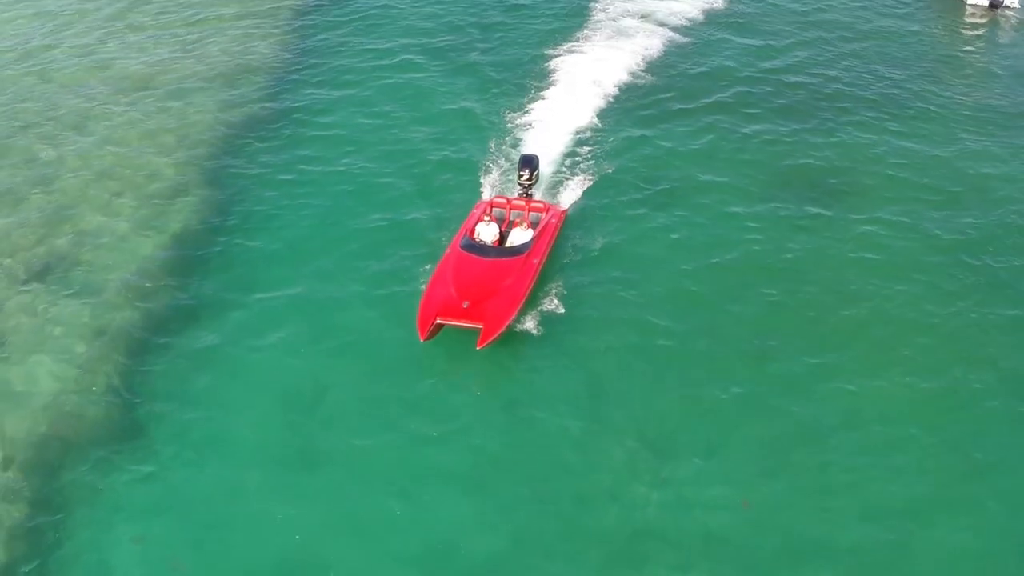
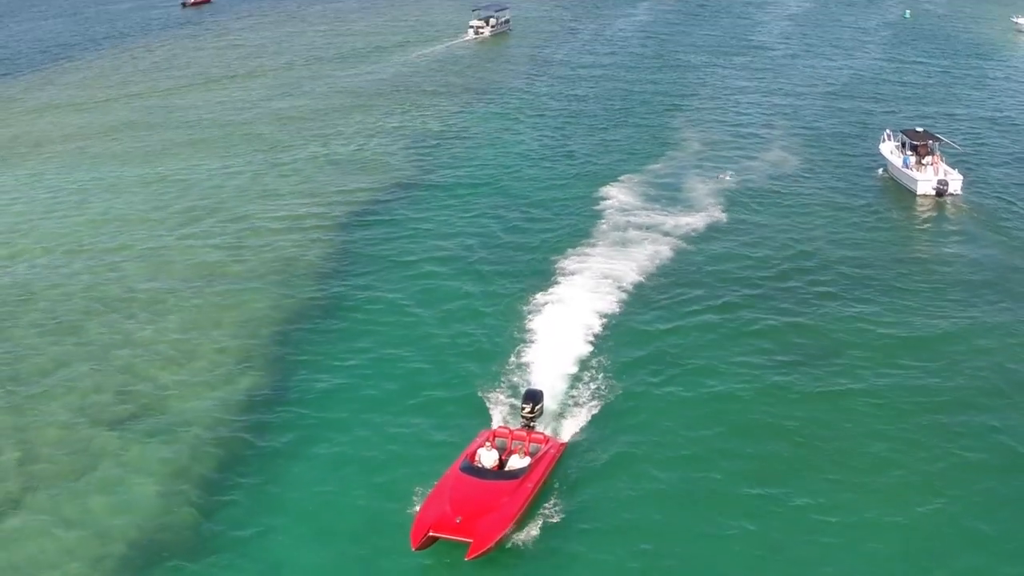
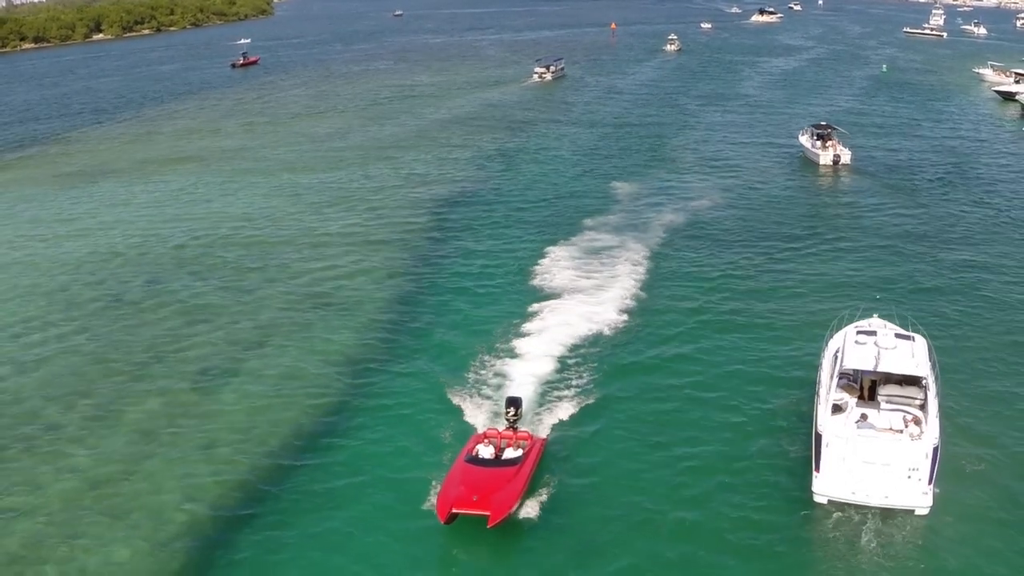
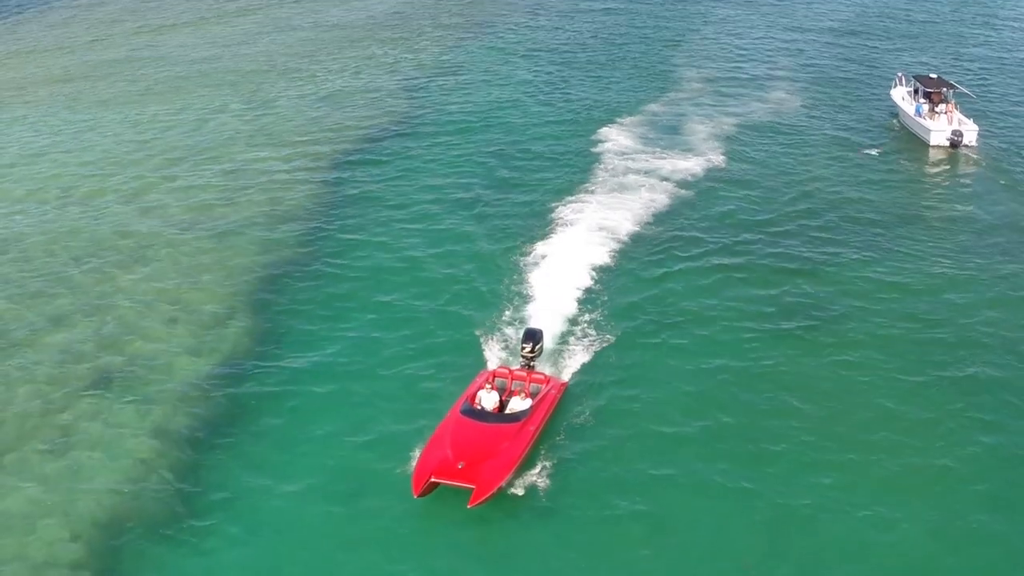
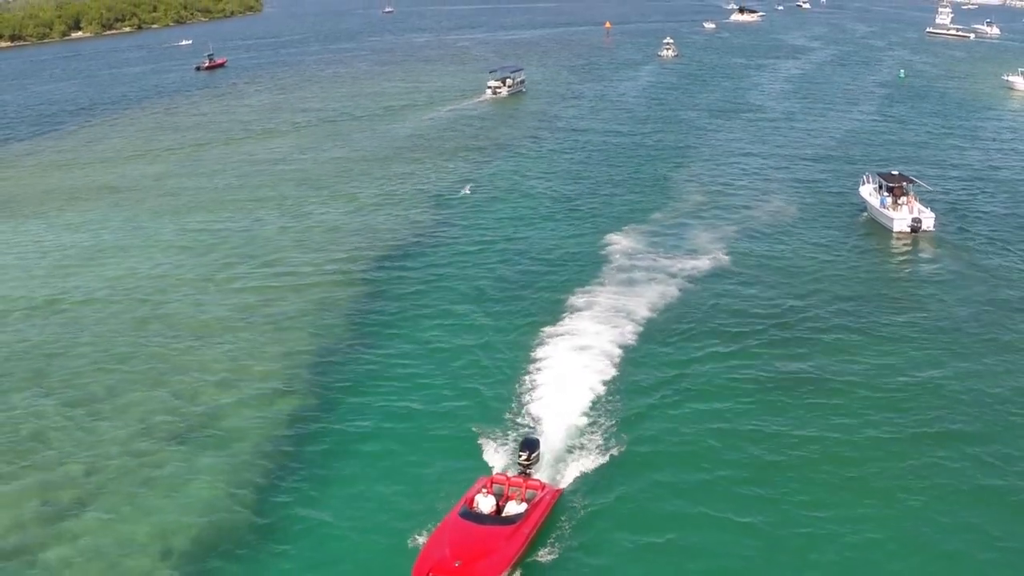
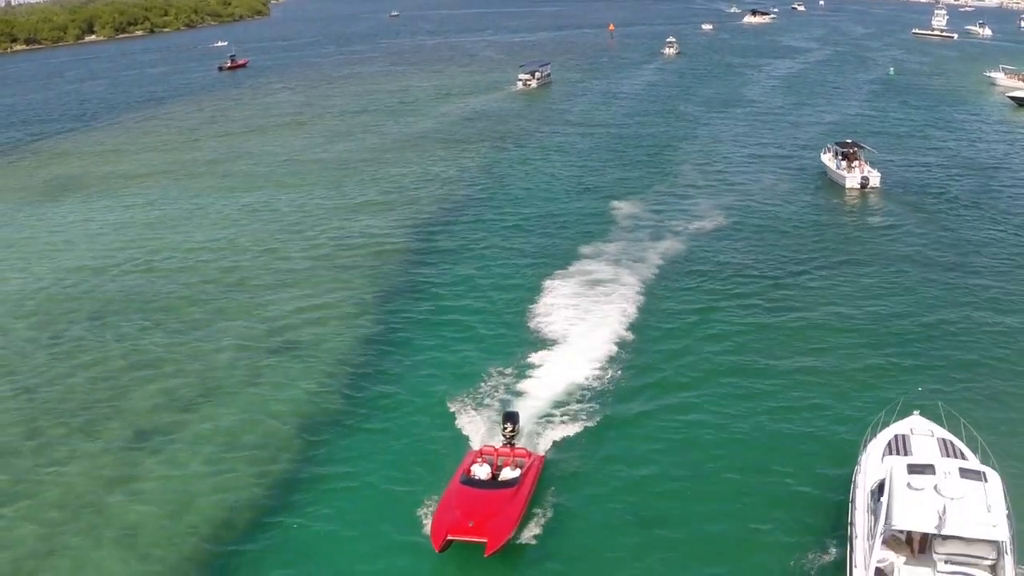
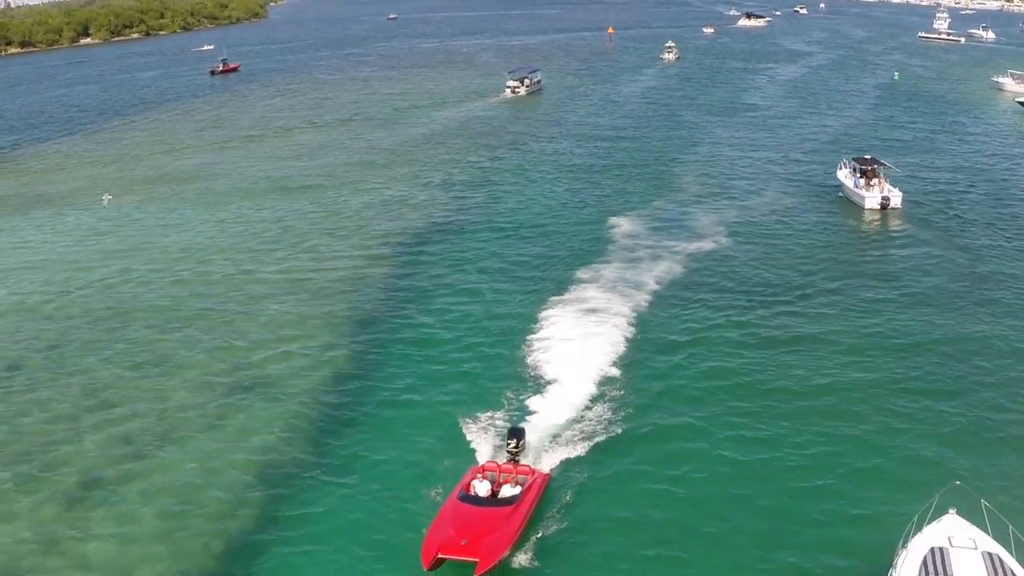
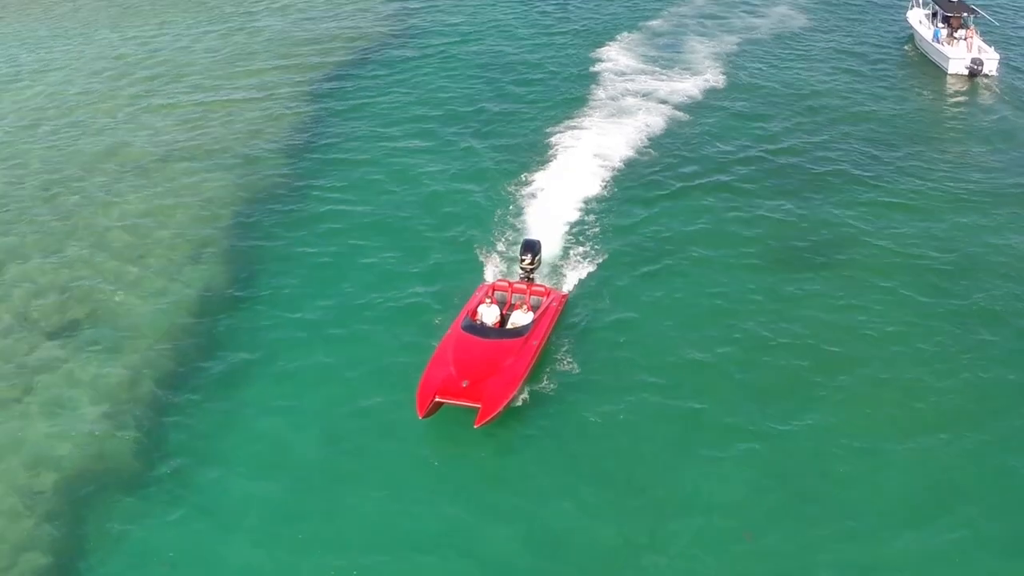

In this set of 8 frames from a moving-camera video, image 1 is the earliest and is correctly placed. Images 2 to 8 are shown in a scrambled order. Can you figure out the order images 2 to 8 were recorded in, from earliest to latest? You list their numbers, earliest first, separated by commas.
8, 4, 2, 5, 7, 6, 3
